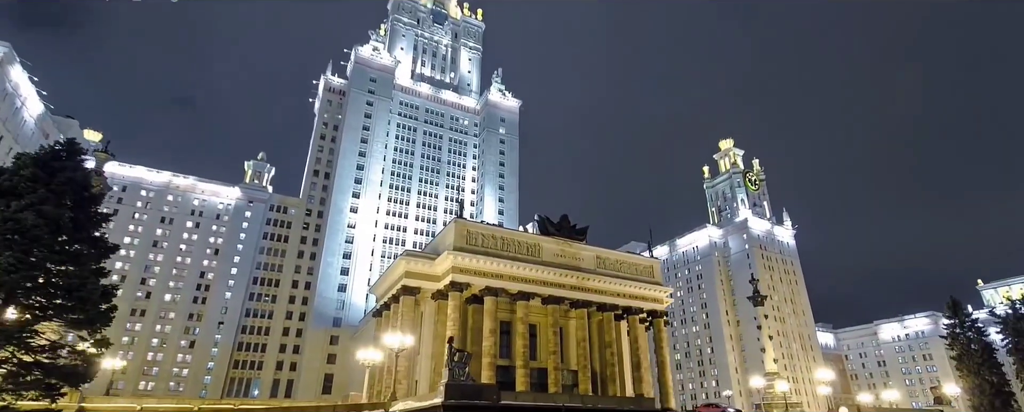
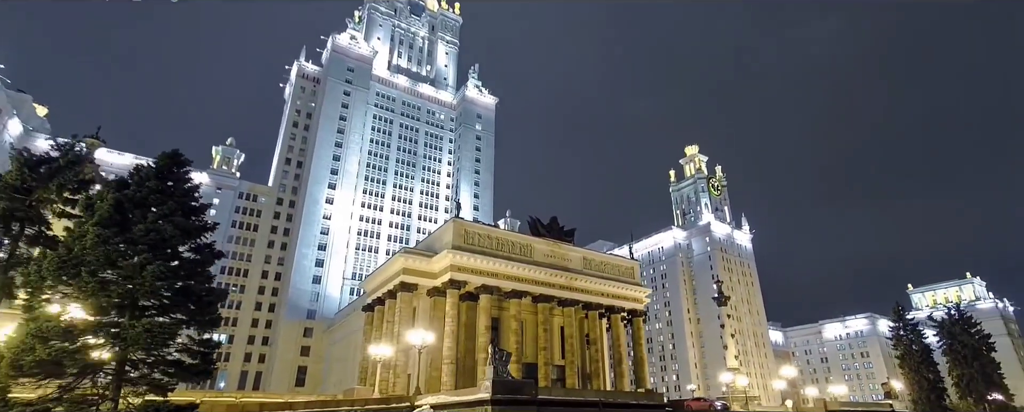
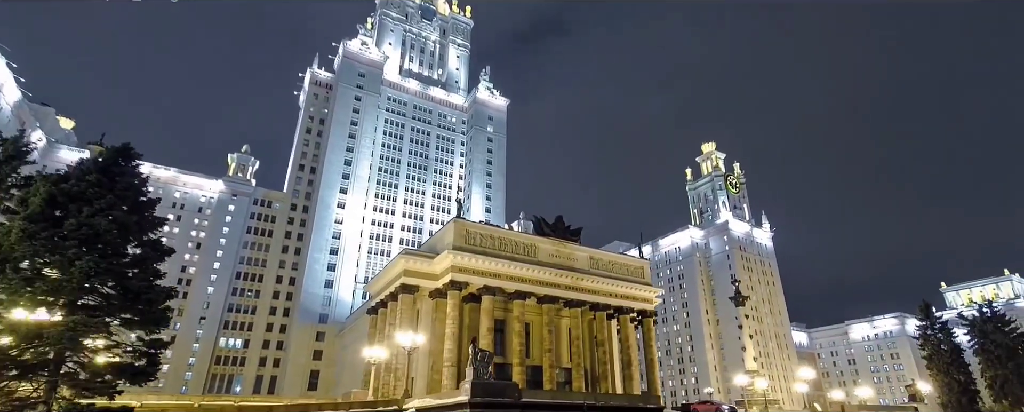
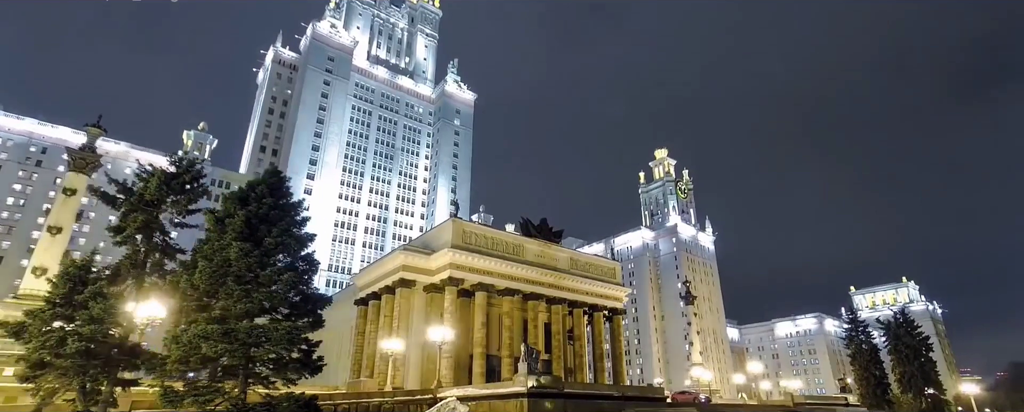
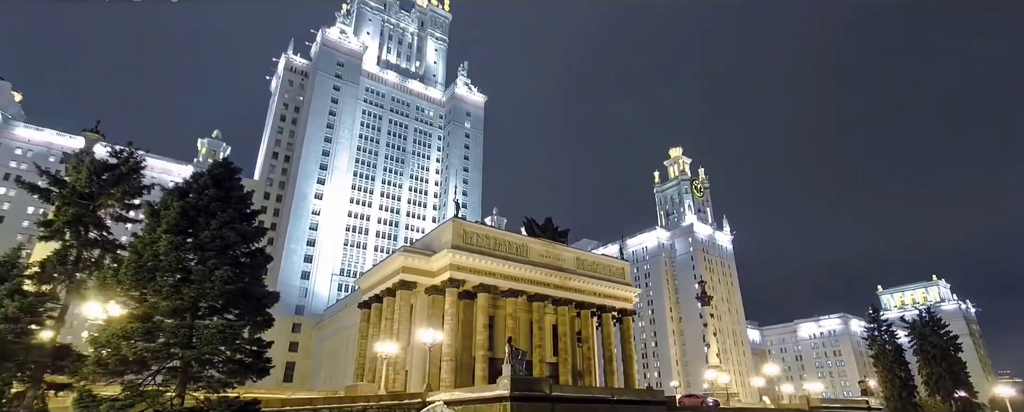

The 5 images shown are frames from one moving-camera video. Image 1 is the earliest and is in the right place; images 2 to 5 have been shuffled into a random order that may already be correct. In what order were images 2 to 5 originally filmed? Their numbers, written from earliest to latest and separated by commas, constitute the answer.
3, 2, 5, 4
